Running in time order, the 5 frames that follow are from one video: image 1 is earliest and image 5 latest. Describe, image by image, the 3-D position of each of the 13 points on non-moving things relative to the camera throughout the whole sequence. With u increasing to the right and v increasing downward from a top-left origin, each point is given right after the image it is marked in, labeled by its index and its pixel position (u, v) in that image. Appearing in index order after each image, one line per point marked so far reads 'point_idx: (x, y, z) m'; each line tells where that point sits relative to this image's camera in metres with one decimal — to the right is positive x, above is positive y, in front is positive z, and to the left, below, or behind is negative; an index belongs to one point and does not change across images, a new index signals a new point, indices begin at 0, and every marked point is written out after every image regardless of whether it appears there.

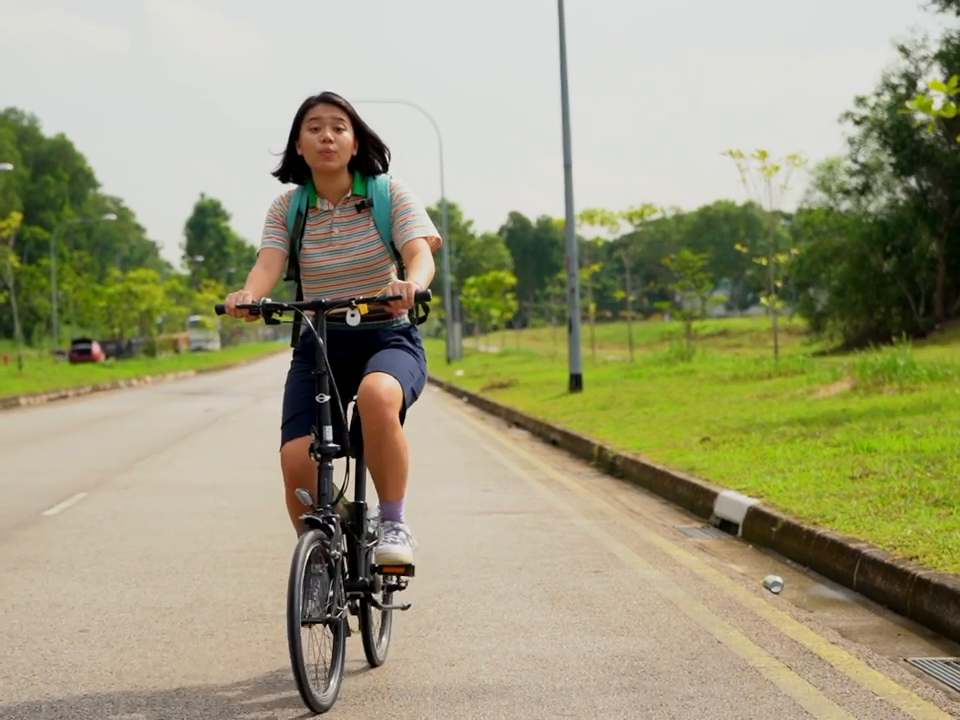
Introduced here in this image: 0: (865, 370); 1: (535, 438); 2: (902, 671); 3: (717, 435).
0: (+5.0, -0.1, +17.1) m
1: (+0.7, -1.0, +16.8) m
2: (+1.5, -1.1, +4.8) m
3: (+2.2, -0.7, +12.7) m
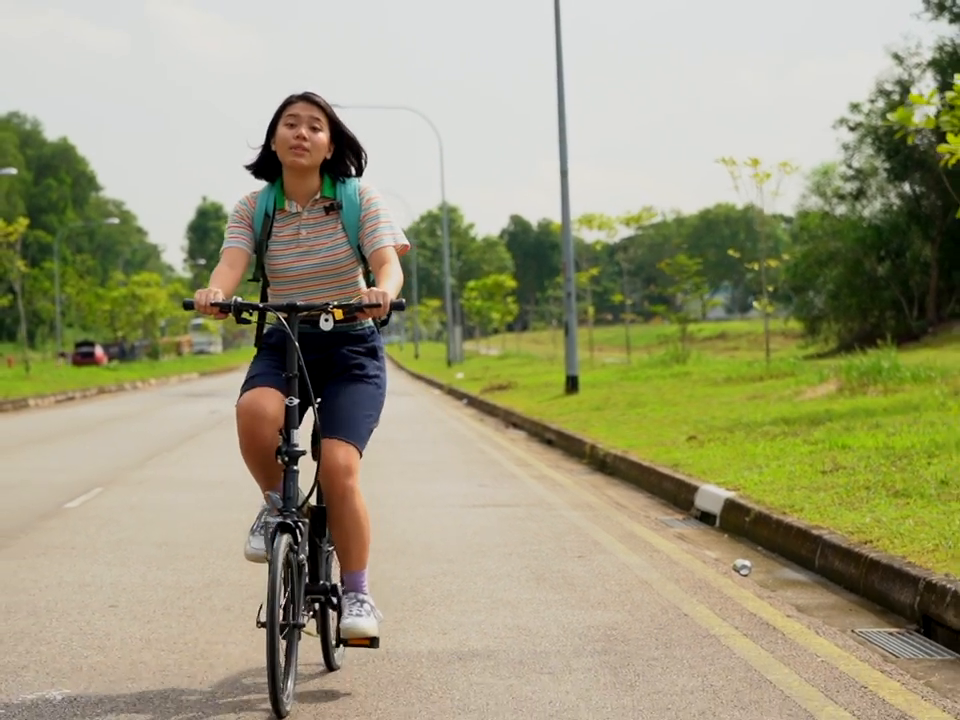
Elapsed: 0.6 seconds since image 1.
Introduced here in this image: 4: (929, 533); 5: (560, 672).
0: (+4.9, -0.2, +17.7) m
1: (+0.7, -1.0, +17.4) m
2: (+1.5, -1.1, +5.4) m
3: (+2.2, -0.7, +13.2) m
4: (+2.2, -0.8, +6.6) m
5: (+0.3, -1.1, +4.7) m
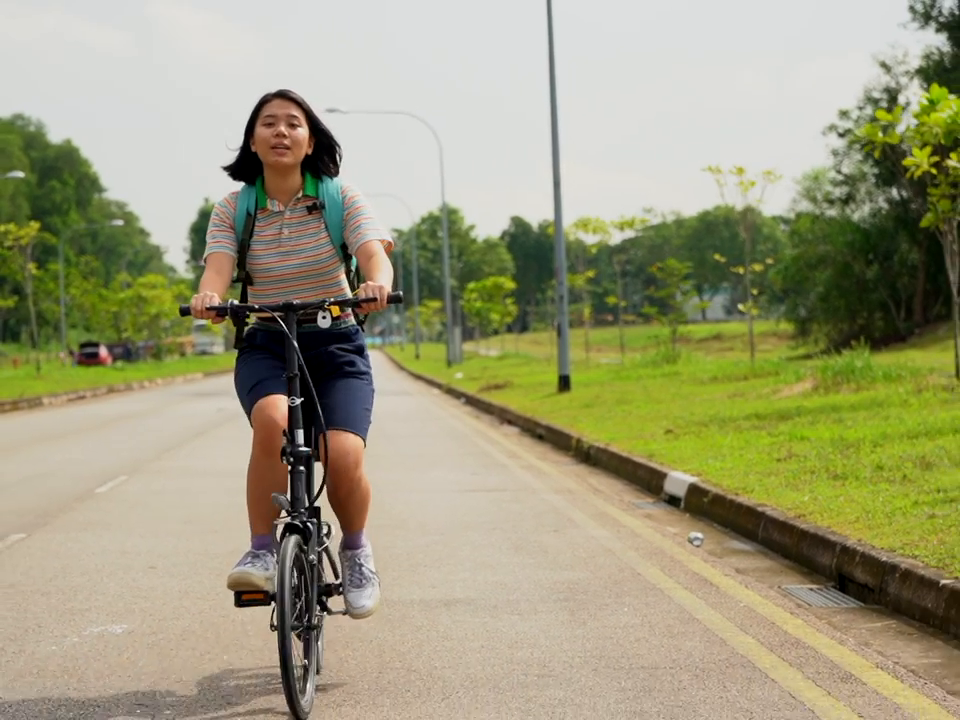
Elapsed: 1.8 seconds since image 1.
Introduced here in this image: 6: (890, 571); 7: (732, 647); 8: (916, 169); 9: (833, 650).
0: (+4.9, -0.2, +18.7) m
1: (+0.6, -1.0, +18.4) m
2: (+1.4, -1.1, +6.4) m
3: (+2.1, -0.7, +14.3) m
4: (+2.1, -0.8, +7.6) m
5: (+0.2, -1.1, +5.8) m
6: (+1.9, -1.0, +6.0) m
7: (+1.0, -1.1, +5.1) m
8: (+5.4, +2.4, +16.3) m
9: (+1.3, -1.1, +5.0) m
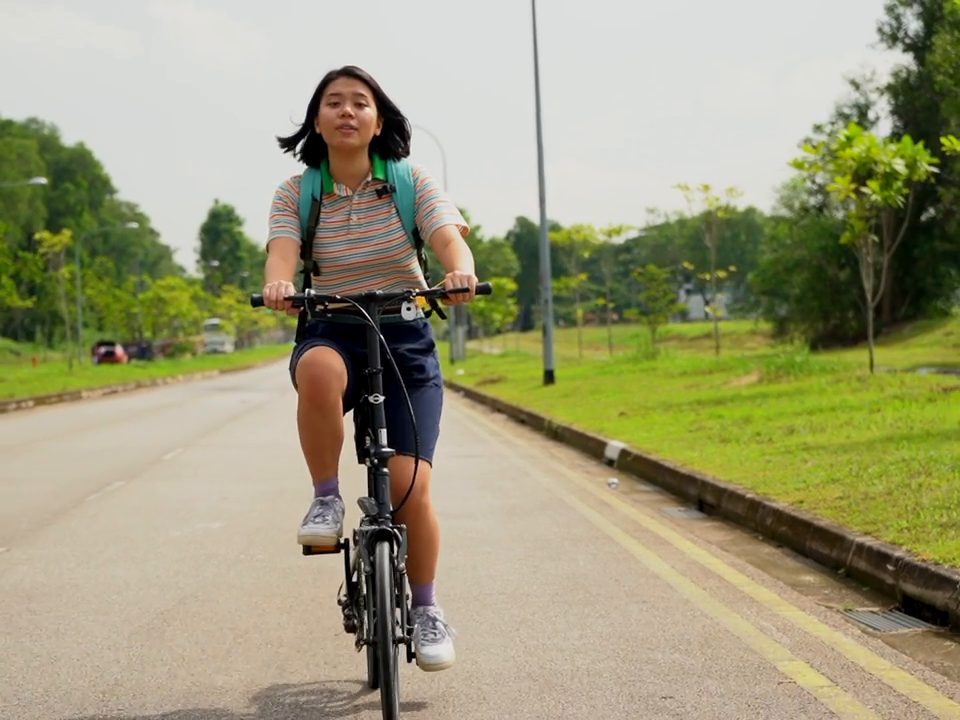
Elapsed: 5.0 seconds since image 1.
0: (+4.7, -0.1, +21.7) m
1: (+0.5, -0.9, +21.4) m
2: (+1.2, -1.1, +9.4) m
3: (+2.0, -0.7, +17.3) m
4: (+1.9, -0.8, +10.6) m
5: (0.0, -1.0, +8.8) m
6: (+1.6, -0.9, +9.0) m
7: (+0.8, -1.0, +8.1) m
8: (+5.2, +2.4, +19.3) m
9: (+1.1, -1.1, +8.1) m
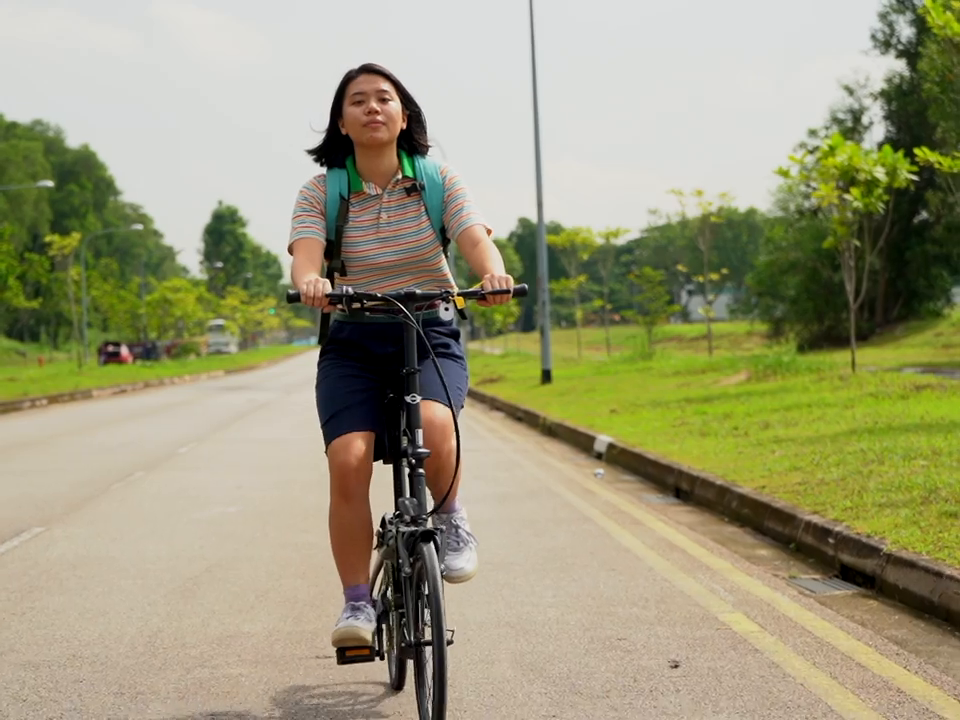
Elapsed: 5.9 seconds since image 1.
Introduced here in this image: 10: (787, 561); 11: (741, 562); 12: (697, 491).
0: (+4.7, -0.1, +22.5) m
1: (+0.4, -0.9, +22.3) m
2: (+1.1, -1.1, +10.2) m
3: (+2.0, -0.7, +18.1) m
4: (+1.9, -0.8, +11.4) m
5: (-0.1, -1.0, +9.6) m
6: (+1.6, -0.9, +9.8) m
7: (+0.7, -1.0, +9.0) m
8: (+5.2, +2.5, +20.1) m
9: (+1.1, -1.0, +8.9) m
10: (+1.7, -1.1, +7.1) m
11: (+1.4, -1.1, +7.1) m
12: (+1.6, -1.0, +9.7) m
